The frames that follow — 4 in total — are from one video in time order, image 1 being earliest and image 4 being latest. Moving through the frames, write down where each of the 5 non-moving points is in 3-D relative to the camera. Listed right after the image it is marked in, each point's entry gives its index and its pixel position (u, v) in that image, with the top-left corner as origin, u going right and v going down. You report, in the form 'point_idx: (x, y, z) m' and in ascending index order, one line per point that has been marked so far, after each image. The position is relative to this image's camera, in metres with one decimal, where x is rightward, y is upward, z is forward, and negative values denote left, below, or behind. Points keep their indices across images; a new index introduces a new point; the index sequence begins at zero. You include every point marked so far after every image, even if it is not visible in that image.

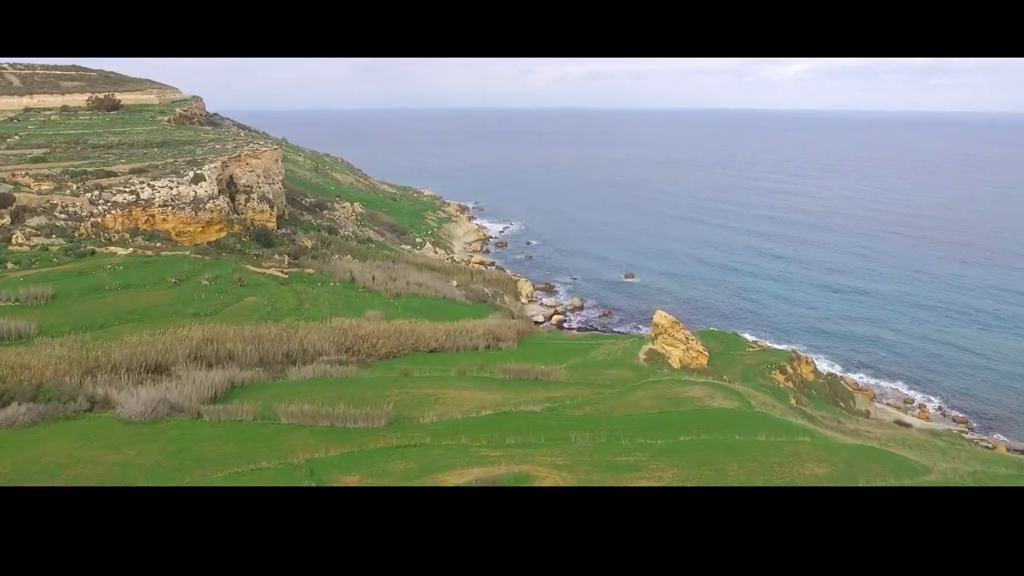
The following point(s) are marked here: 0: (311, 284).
0: (-7.1, +0.1, +19.8) m
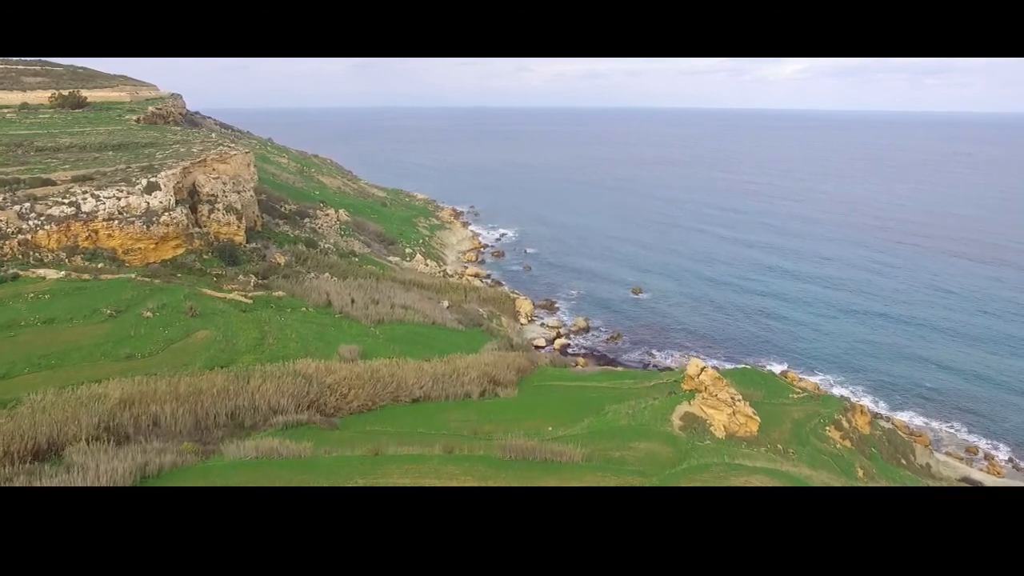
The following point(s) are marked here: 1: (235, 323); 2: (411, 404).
0: (-7.1, -0.7, +17.1) m
1: (-7.7, -0.9, +15.5) m
2: (-2.3, -2.7, +12.9) m
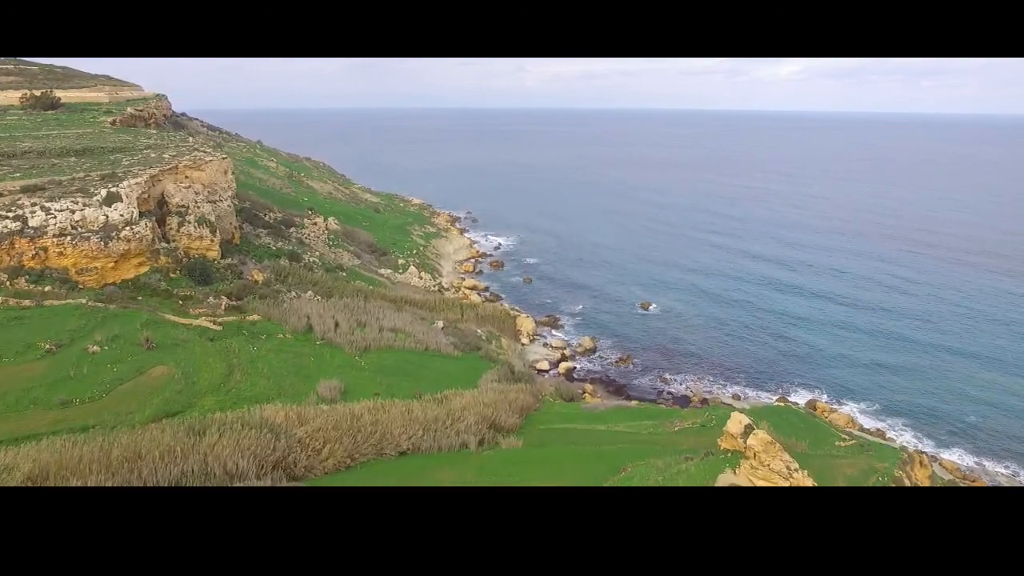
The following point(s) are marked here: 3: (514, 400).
0: (-7.0, -1.4, +15.2) m
1: (-7.6, -1.6, +13.6) m
2: (-2.2, -3.3, +11.0) m
3: (+0.1, -2.8, +13.9) m
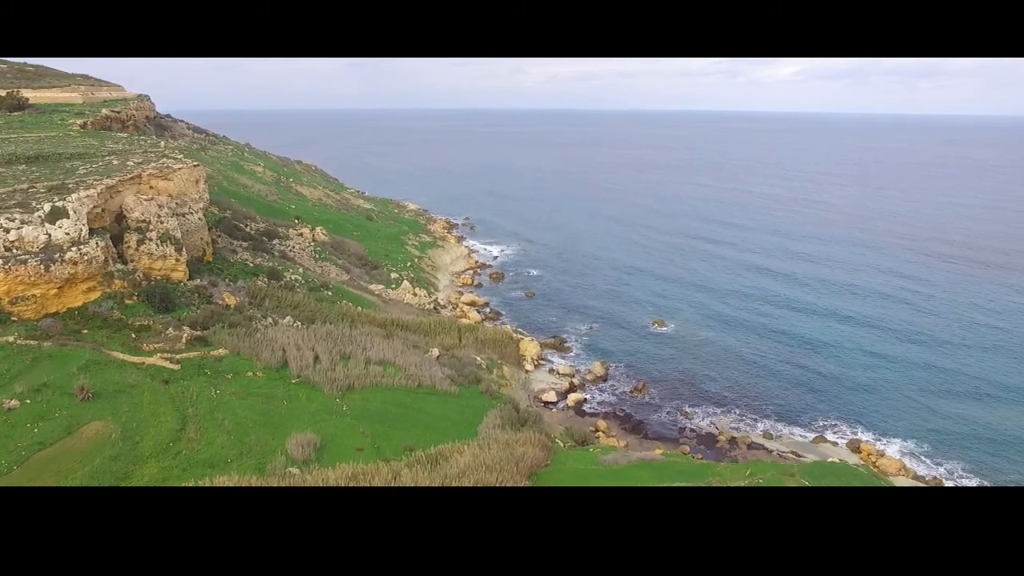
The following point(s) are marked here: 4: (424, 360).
0: (-6.9, -2.2, +13.0) m
1: (-7.4, -2.4, +11.4) m
2: (-2.1, -4.1, +8.8) m
3: (+0.2, -3.6, +11.8) m
4: (-2.7, -2.2, +17.2) m
